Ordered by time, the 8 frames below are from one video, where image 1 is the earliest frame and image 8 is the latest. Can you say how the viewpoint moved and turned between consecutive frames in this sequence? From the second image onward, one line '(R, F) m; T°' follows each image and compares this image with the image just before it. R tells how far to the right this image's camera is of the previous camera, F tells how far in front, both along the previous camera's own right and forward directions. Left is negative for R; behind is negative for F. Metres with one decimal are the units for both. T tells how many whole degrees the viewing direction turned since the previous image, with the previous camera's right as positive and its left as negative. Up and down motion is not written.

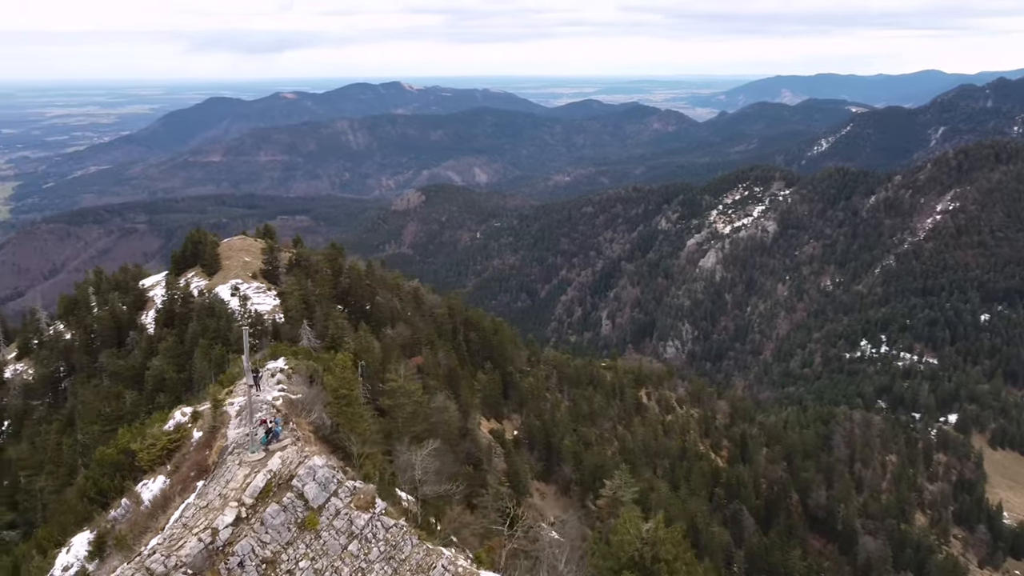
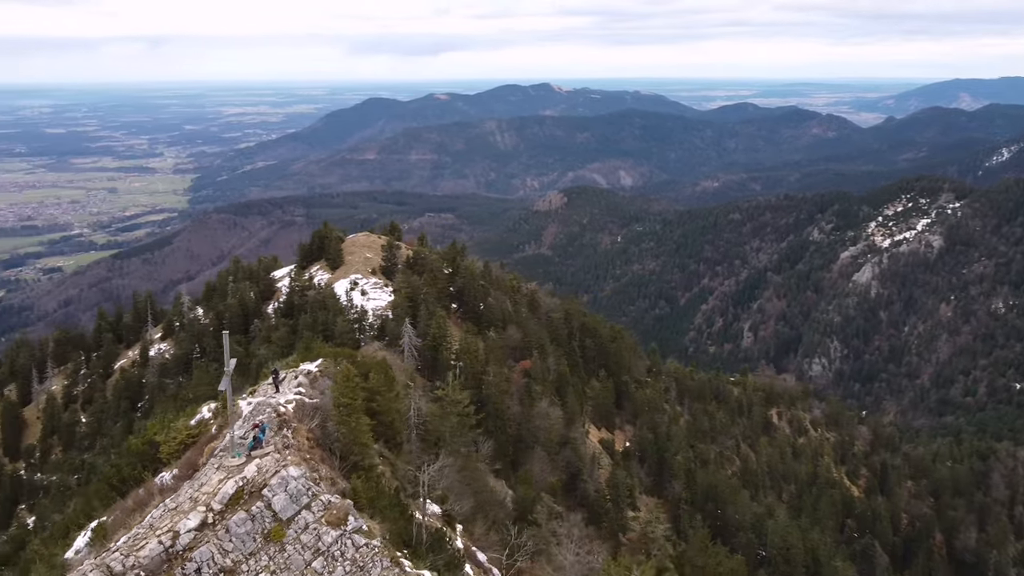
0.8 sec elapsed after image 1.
(+2.3, +0.9) m; -10°
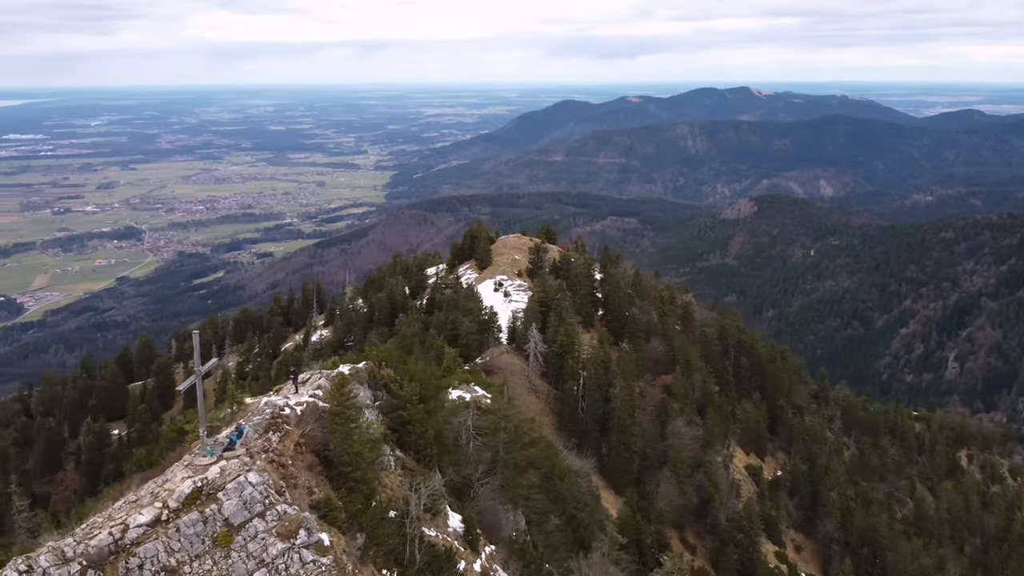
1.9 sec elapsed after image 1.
(+3.0, +1.3) m; -13°
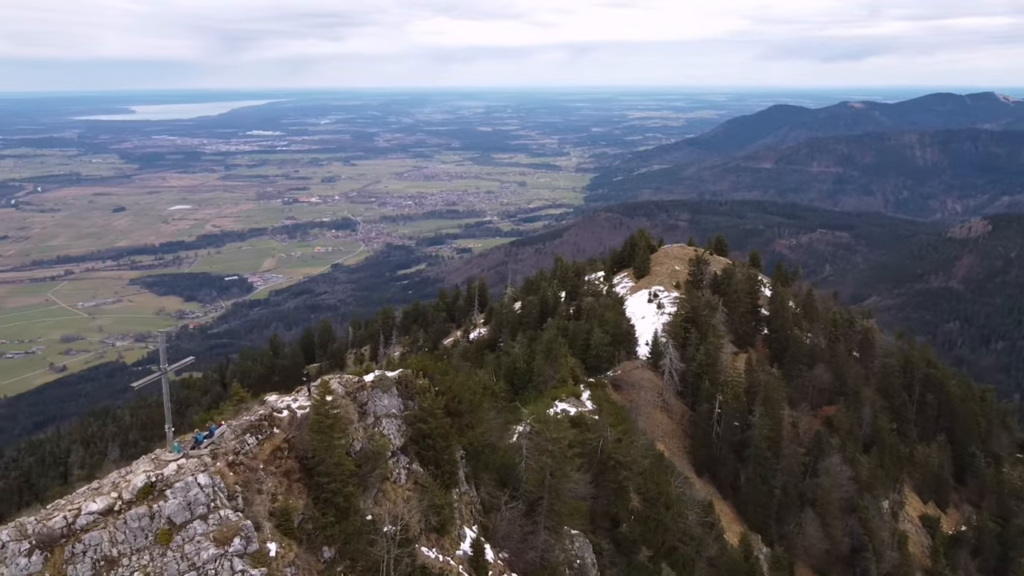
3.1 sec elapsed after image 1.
(+3.4, +1.4) m; -14°
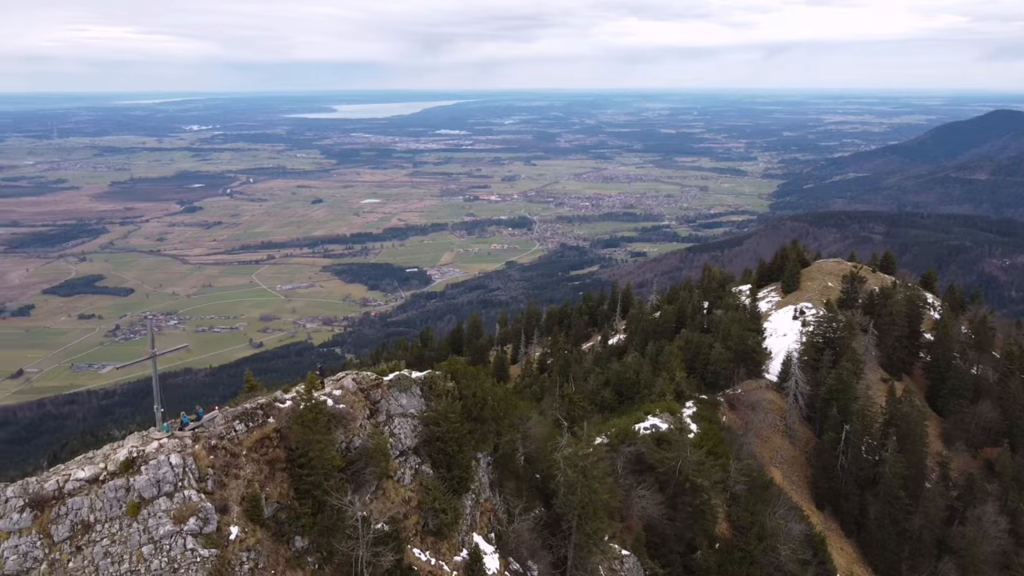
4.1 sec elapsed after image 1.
(+3.3, +0.7) m; -12°
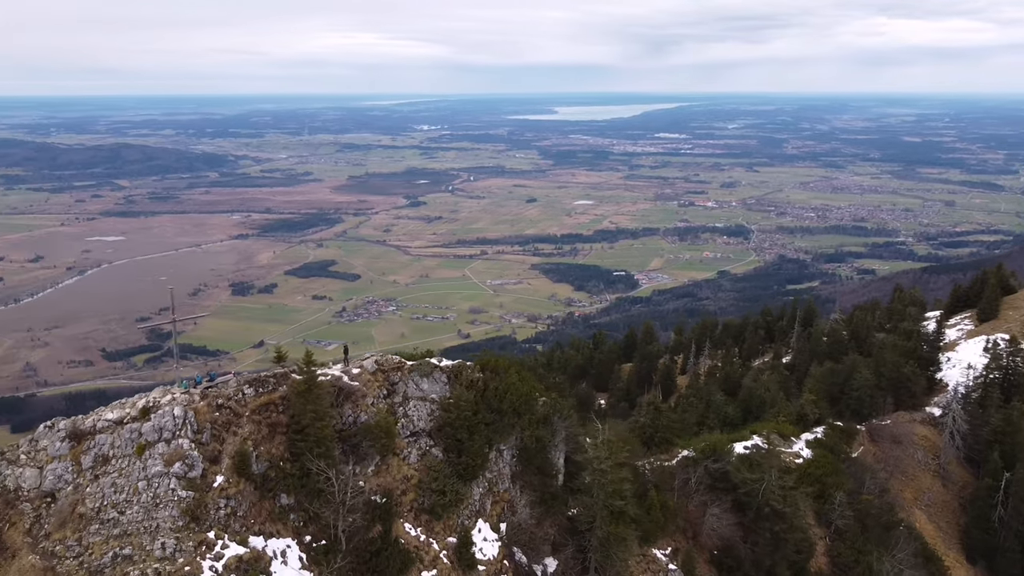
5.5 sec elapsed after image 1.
(+4.3, +0.1) m; -15°
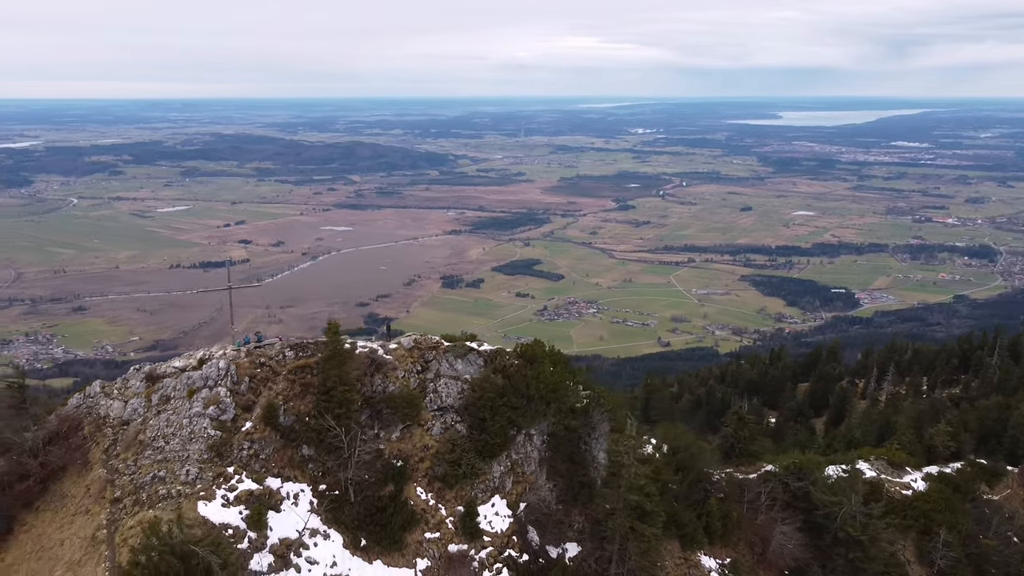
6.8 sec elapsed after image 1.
(+4.3, -0.5) m; -15°
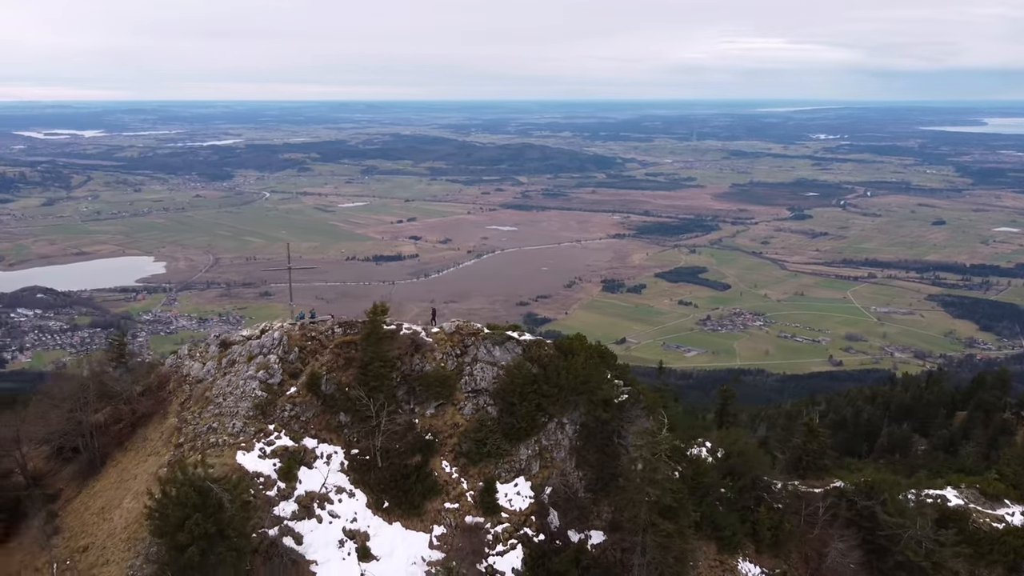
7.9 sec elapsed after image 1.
(+3.4, -0.7) m; -12°
